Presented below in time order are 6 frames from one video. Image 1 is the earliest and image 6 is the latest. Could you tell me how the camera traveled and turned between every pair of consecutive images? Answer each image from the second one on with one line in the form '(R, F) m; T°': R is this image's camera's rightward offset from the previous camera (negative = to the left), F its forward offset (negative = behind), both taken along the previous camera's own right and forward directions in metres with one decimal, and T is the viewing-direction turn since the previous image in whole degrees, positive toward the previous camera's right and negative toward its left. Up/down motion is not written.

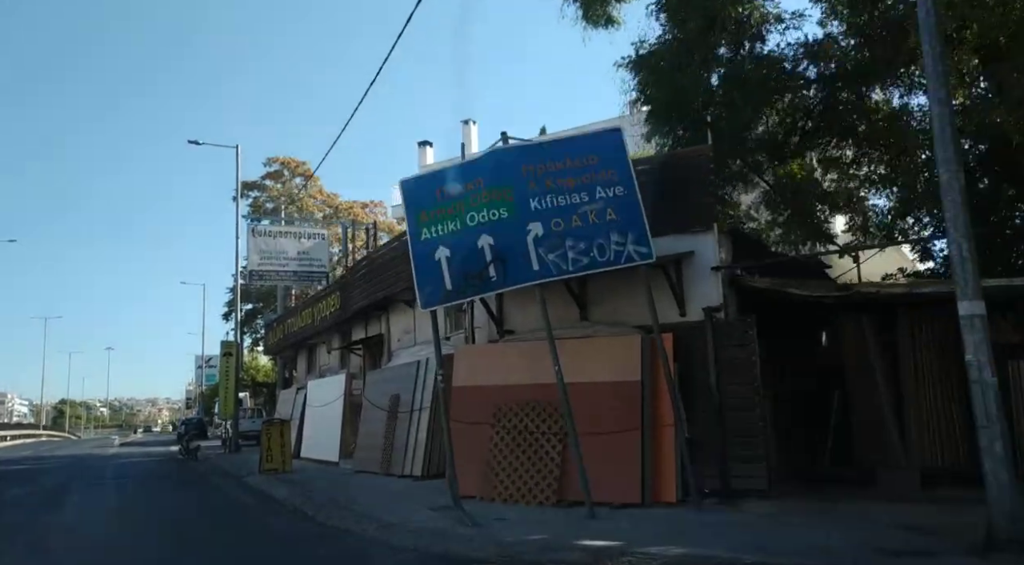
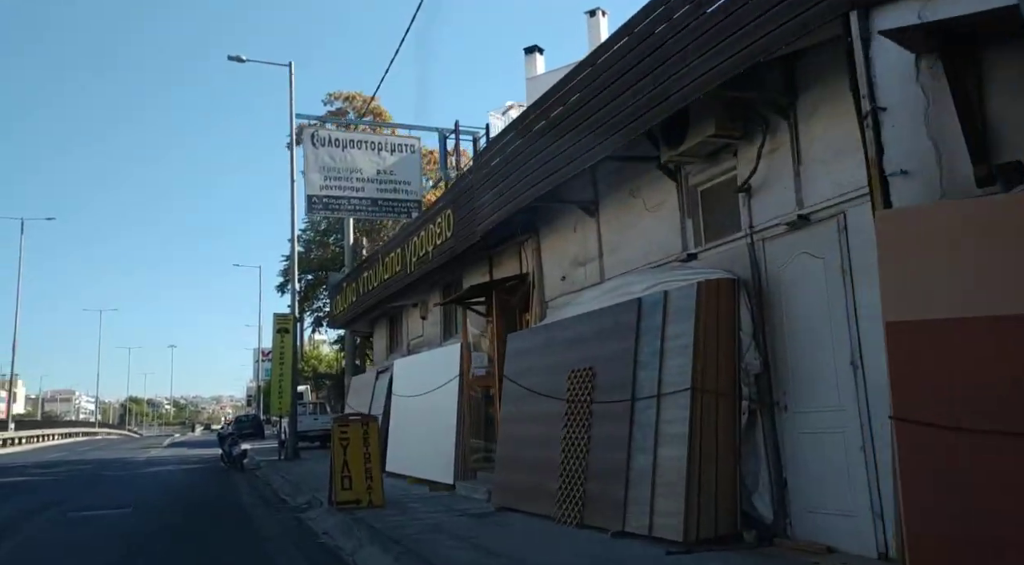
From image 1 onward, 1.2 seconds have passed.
(-2.6, +7.9) m; -4°
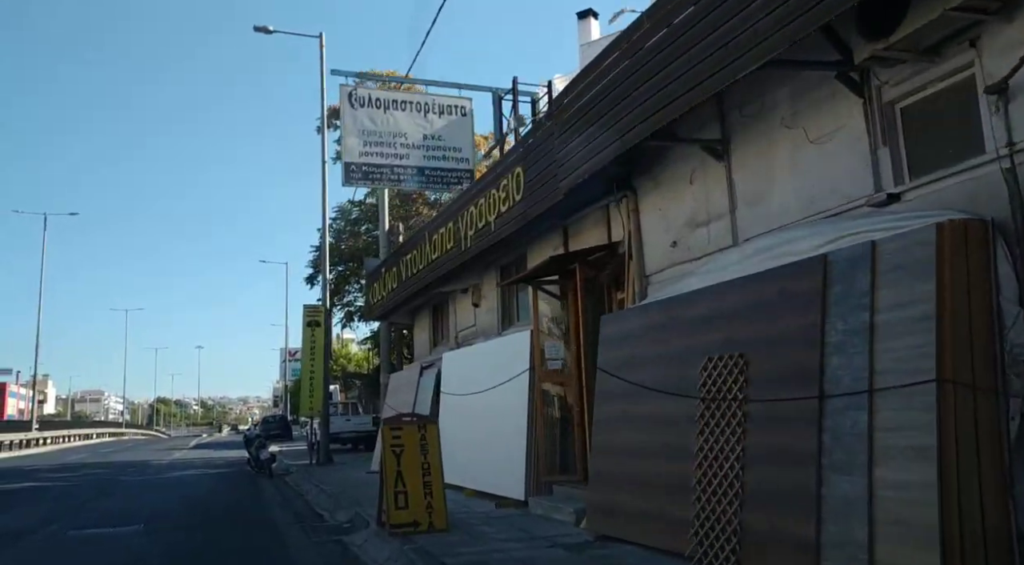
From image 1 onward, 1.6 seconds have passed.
(-0.8, +2.2) m; -2°
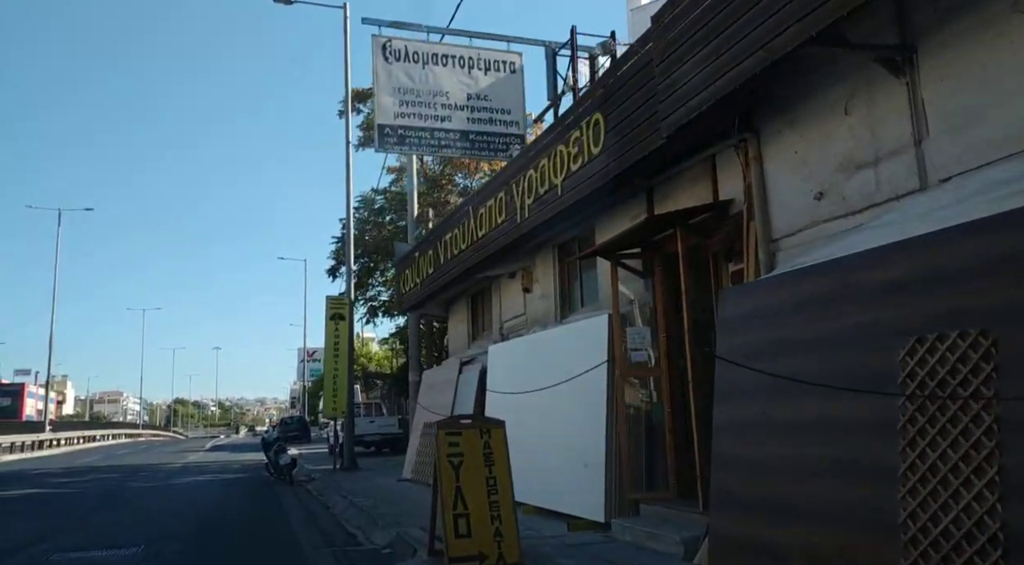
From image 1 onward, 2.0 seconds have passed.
(-0.7, +1.9) m; -1°
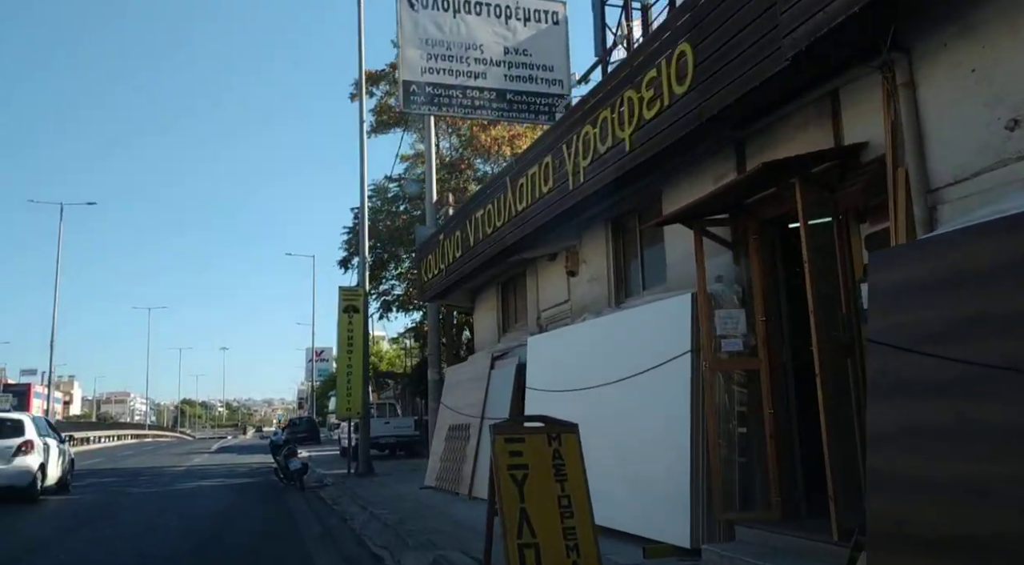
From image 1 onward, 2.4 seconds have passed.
(-0.5, +1.6) m; 0°
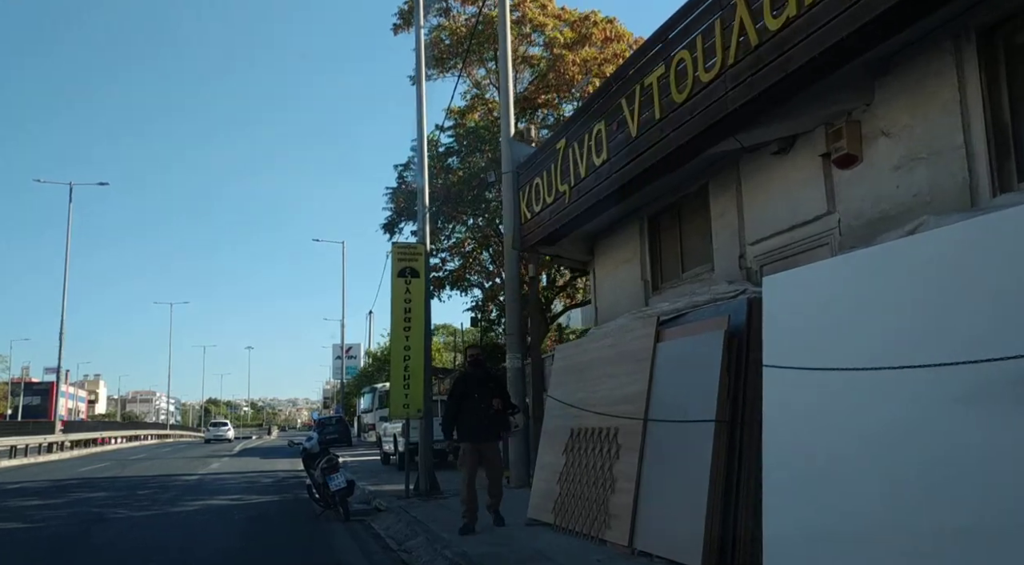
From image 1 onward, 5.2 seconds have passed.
(-1.6, +5.0) m; -2°
